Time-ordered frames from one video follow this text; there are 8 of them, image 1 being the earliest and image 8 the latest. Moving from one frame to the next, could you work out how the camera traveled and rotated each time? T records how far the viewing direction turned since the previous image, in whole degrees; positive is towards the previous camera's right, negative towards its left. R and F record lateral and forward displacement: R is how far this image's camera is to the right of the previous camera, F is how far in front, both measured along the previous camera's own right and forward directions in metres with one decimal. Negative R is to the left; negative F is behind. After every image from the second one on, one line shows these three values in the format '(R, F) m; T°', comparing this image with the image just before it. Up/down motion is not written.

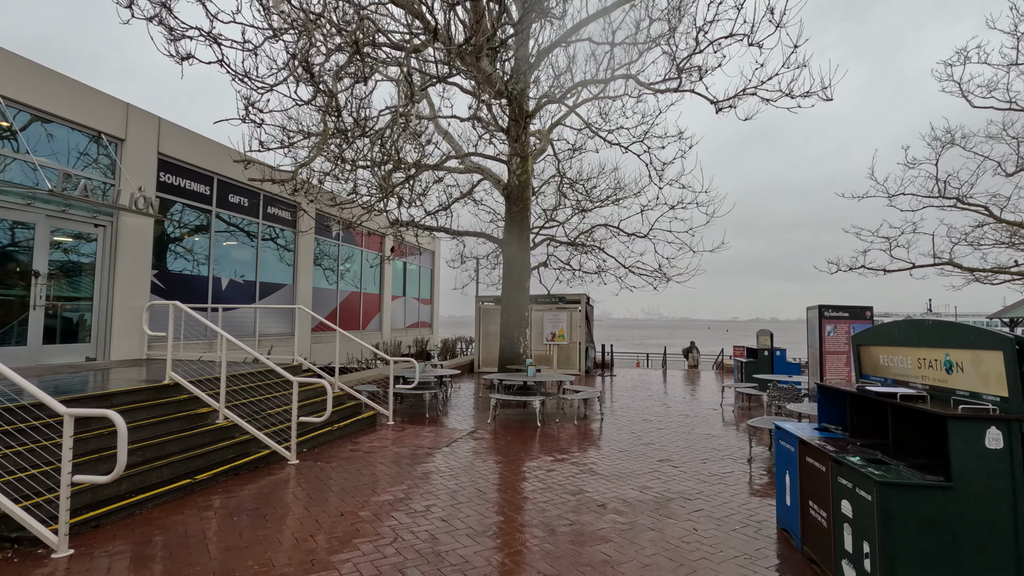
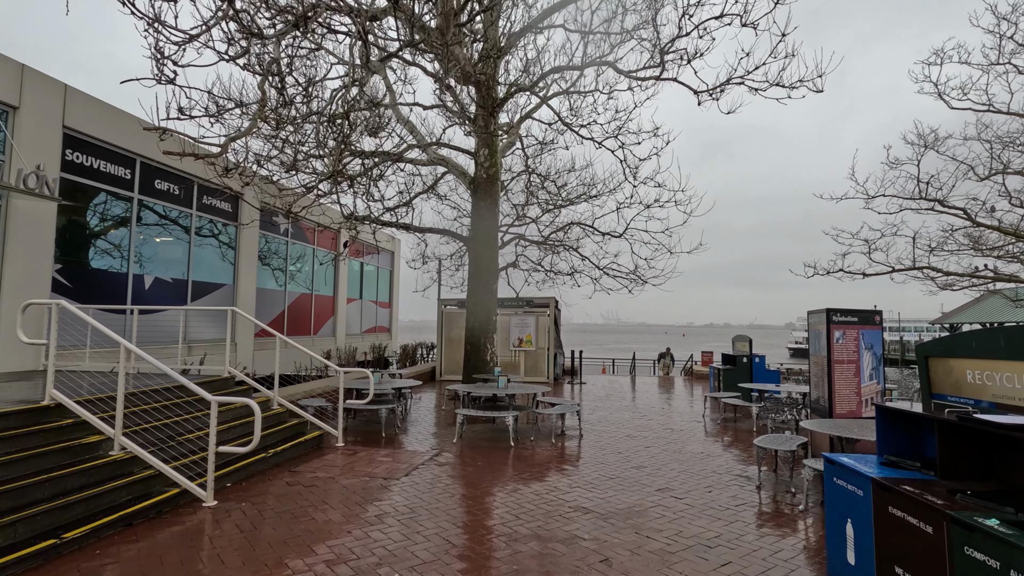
(-0.1, +1.0) m; +4°
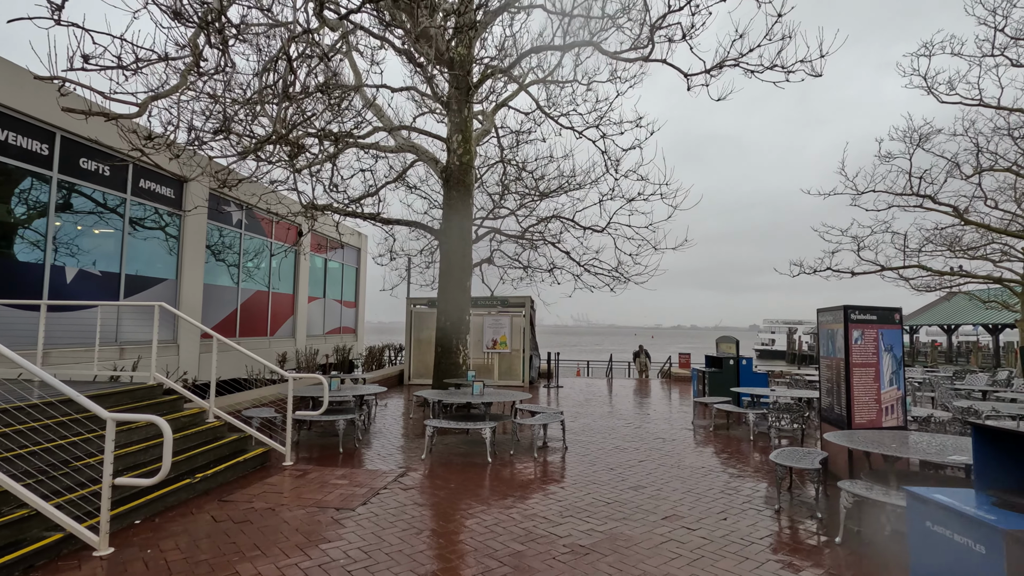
(-0.1, +0.9) m; +3°
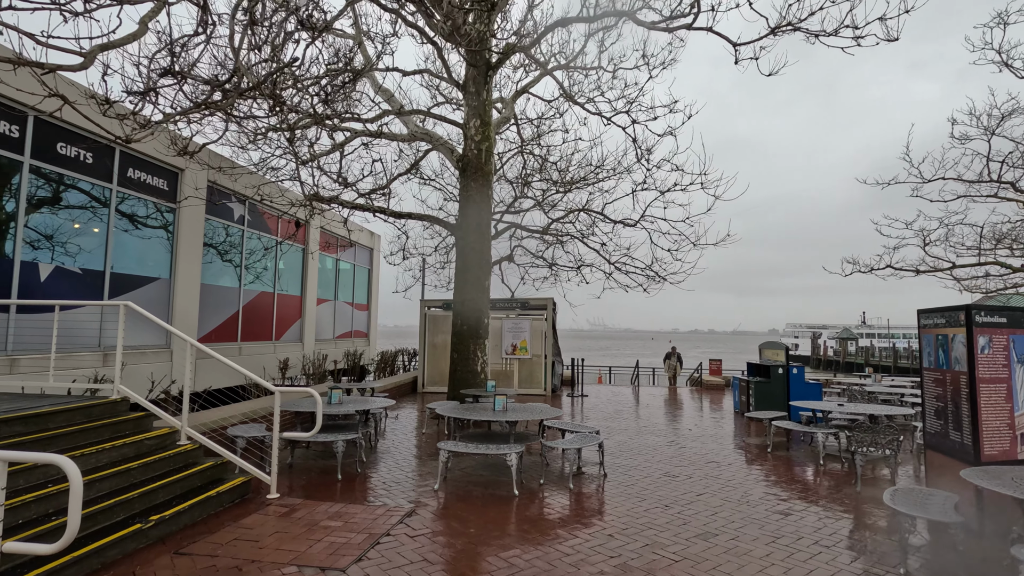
(-0.1, +1.1) m; -2°
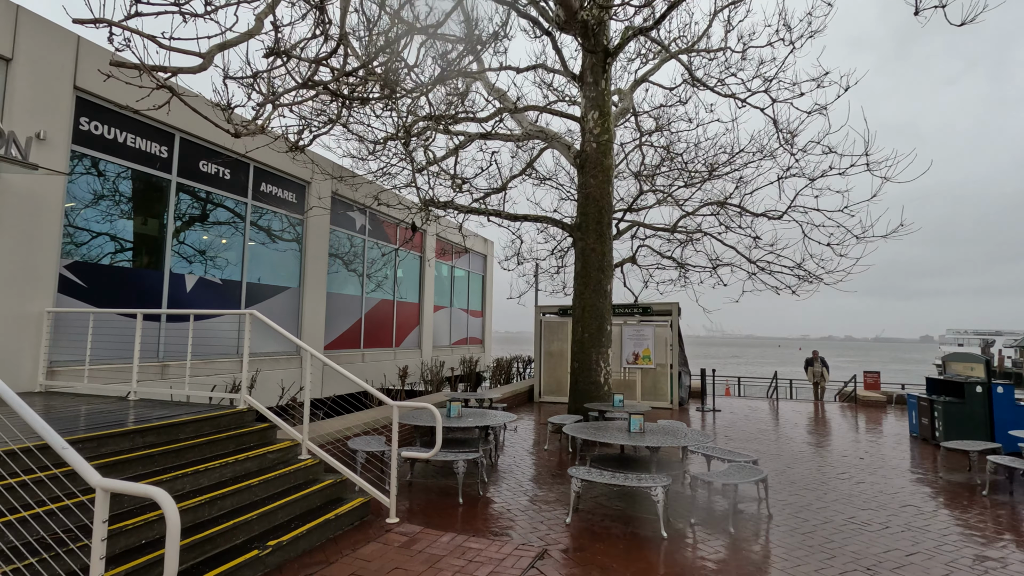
(-0.3, +0.7) m; -12°
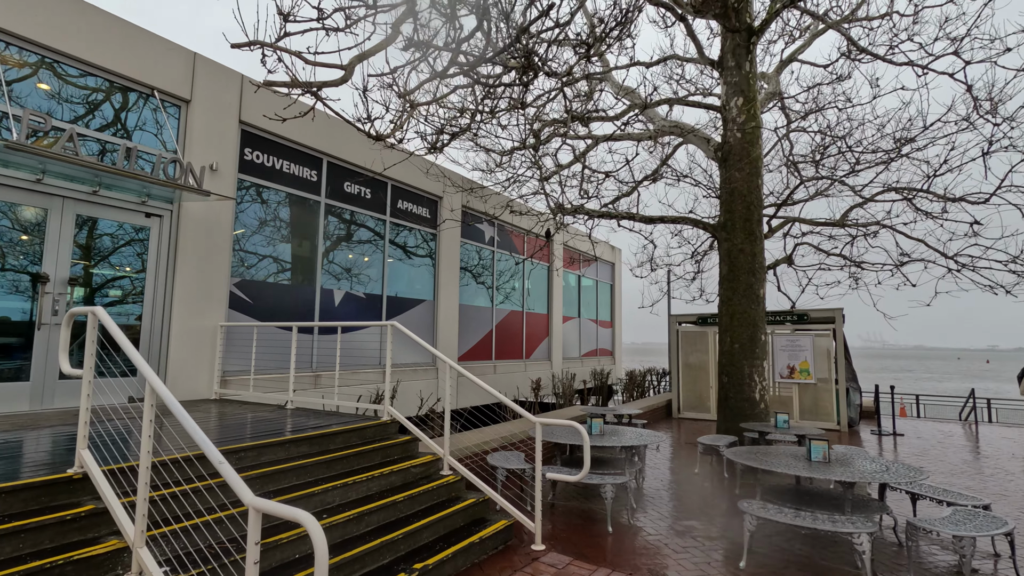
(-0.2, +0.4) m; -13°
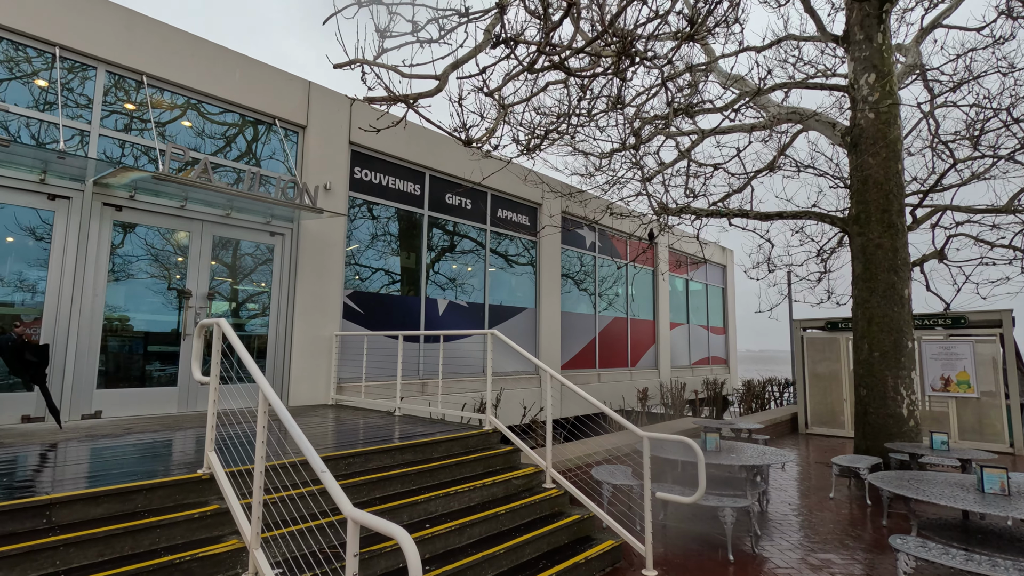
(0.0, +0.2) m; -11°
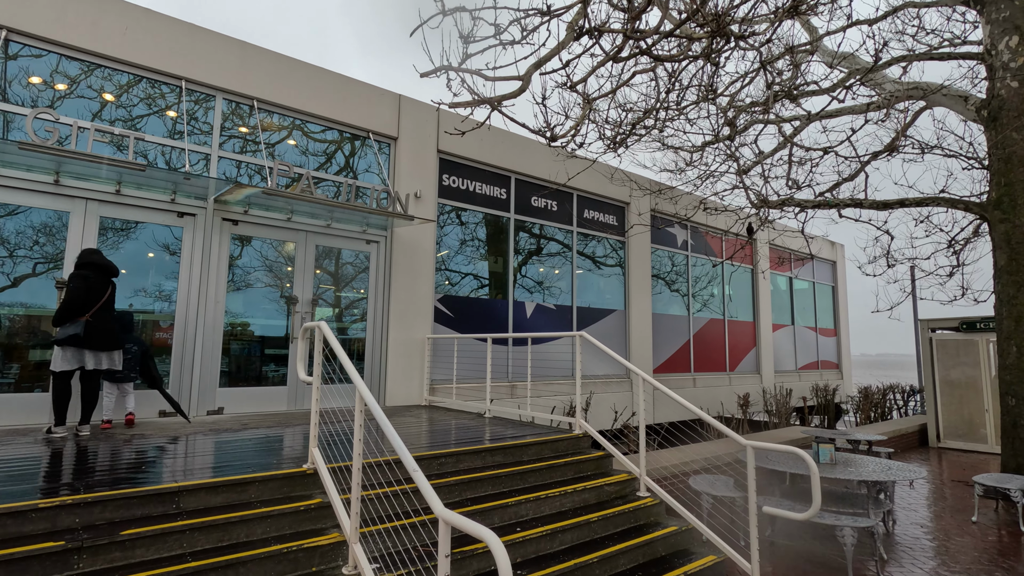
(0.0, +0.1) m; -9°
